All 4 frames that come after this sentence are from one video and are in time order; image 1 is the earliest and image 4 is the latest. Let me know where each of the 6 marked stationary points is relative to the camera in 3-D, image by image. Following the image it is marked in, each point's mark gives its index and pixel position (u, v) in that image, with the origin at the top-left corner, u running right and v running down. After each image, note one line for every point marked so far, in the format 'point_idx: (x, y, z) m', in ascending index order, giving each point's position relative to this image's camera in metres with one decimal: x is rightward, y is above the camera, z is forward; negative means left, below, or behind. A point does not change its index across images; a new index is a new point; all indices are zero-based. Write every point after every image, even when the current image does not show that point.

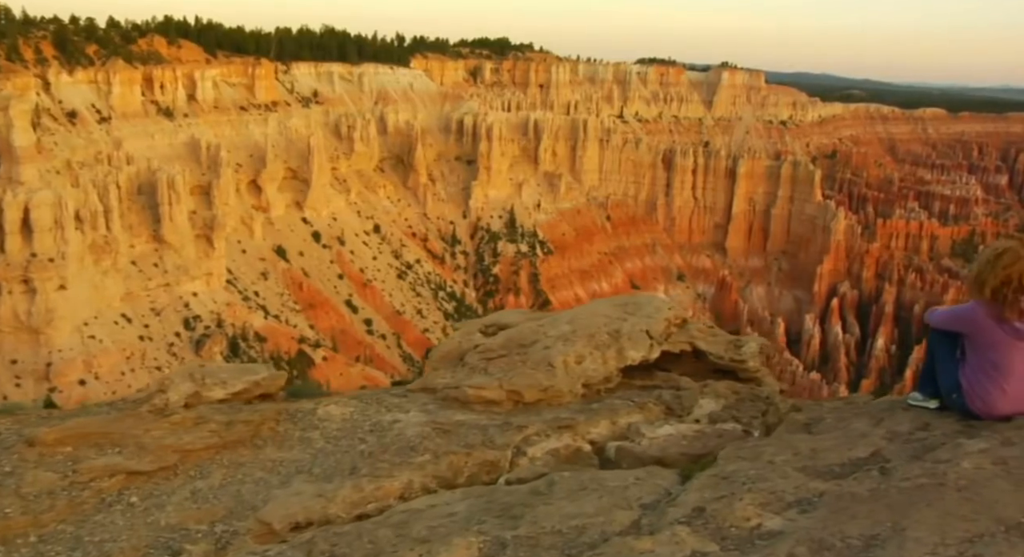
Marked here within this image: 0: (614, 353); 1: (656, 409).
0: (+1.1, -0.8, +8.1) m
1: (+1.4, -1.3, +7.4) m
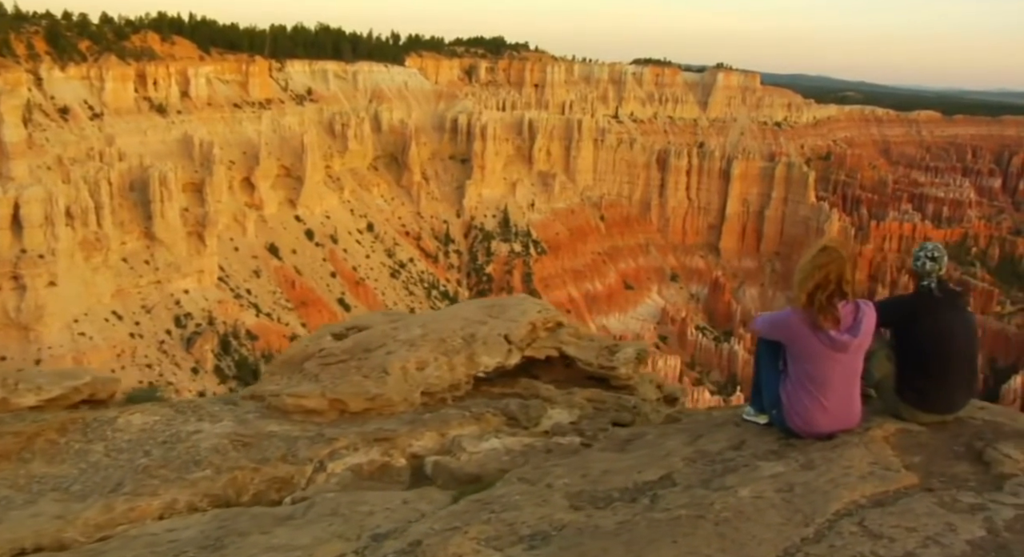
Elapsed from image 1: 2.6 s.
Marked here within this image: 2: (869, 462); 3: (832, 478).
0: (-0.5, -0.8, +7.5) m
1: (-0.2, -1.3, +6.9) m
2: (+2.1, -1.1, +4.6) m
3: (+1.8, -1.1, +4.3) m
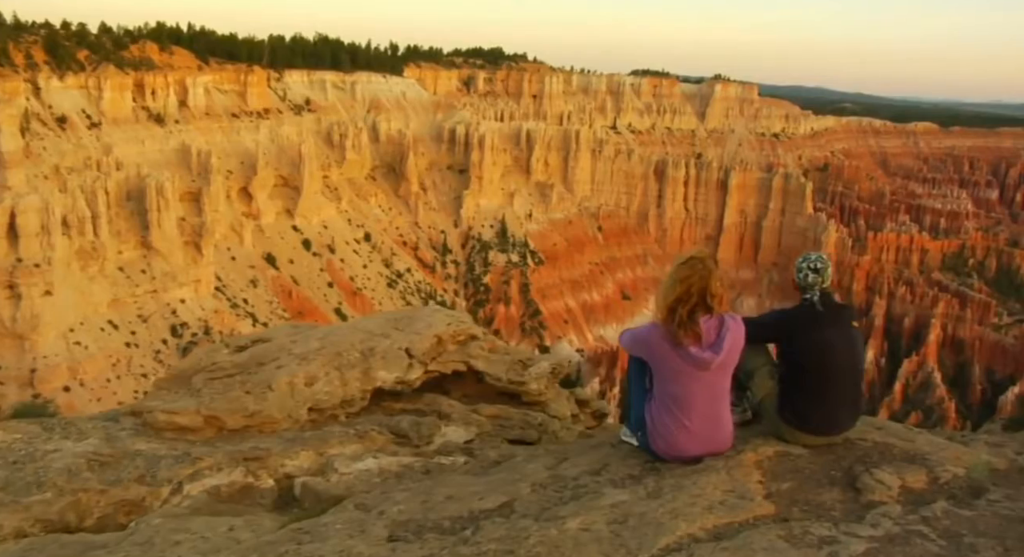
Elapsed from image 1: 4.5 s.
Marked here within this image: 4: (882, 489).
0: (-1.4, -0.9, +7.1) m
1: (-1.1, -1.4, +6.5) m
2: (+1.2, -1.2, +4.3) m
3: (+0.8, -1.2, +4.0) m
4: (+2.1, -1.2, +4.4) m
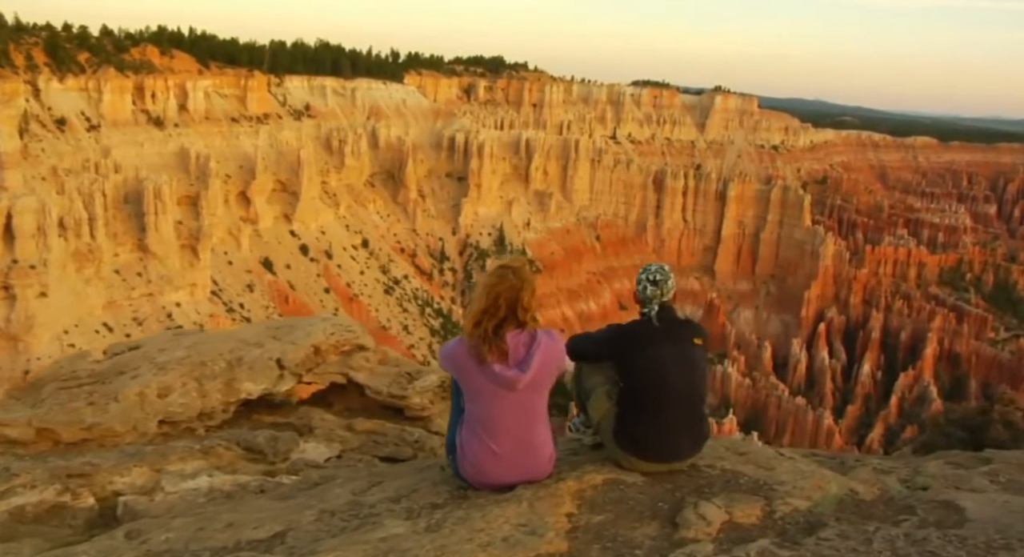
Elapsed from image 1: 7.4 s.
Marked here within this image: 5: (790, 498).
0: (-2.6, -0.9, +6.7) m
1: (-2.3, -1.4, +6.1) m
2: (0.0, -1.2, +3.9) m
3: (-0.3, -1.2, +3.6) m
4: (+1.0, -1.3, +4.0) m
5: (+1.6, -1.3, +4.5) m
